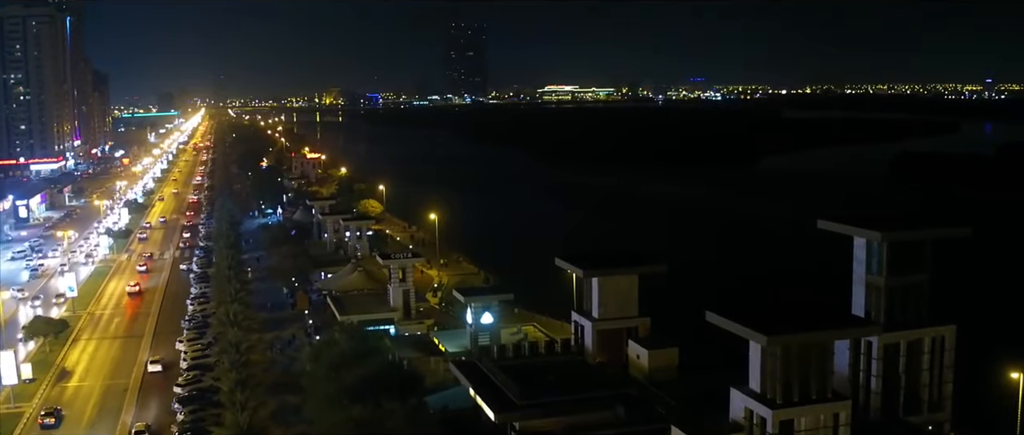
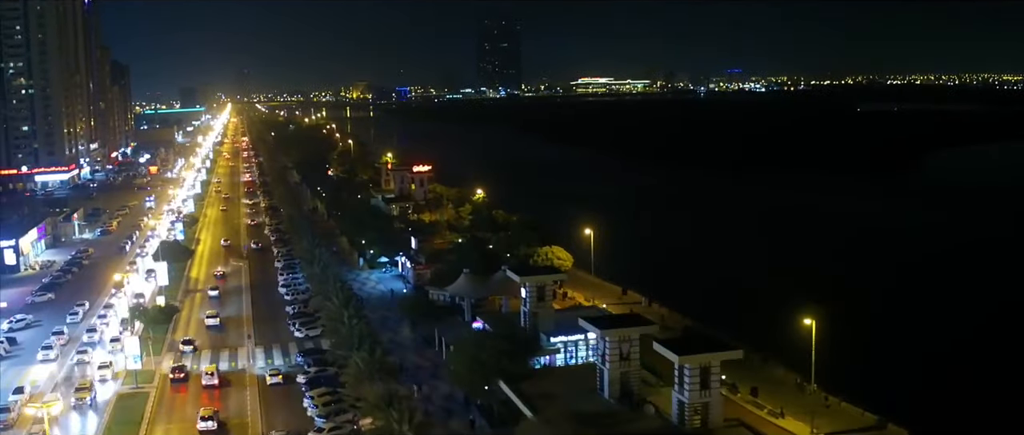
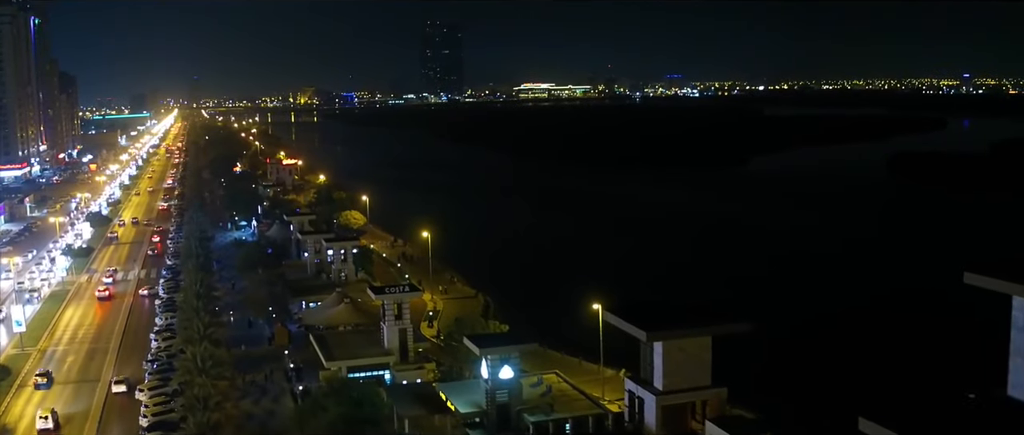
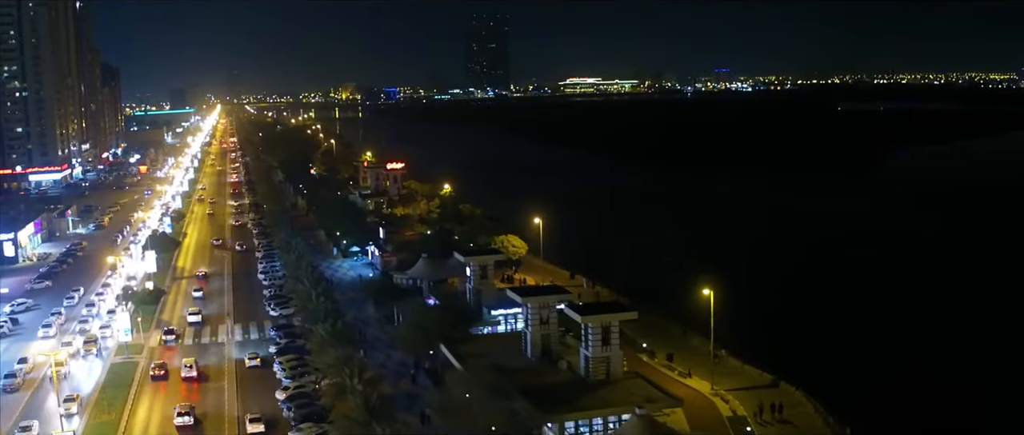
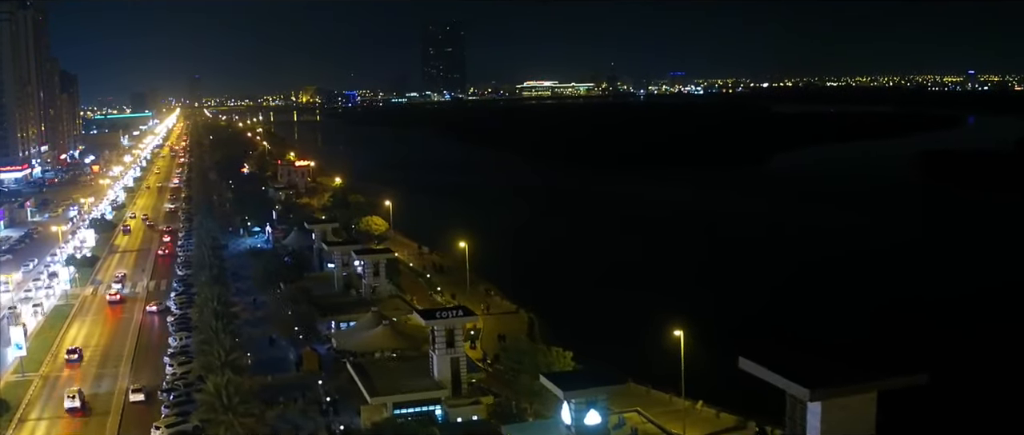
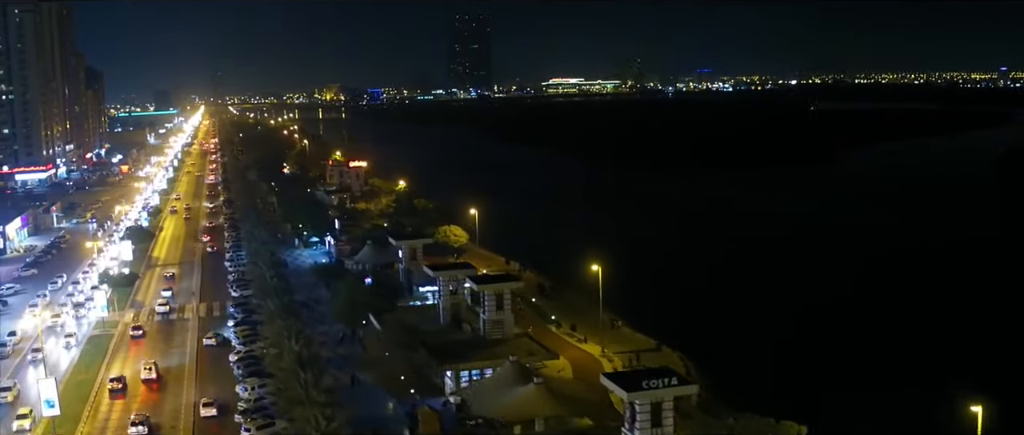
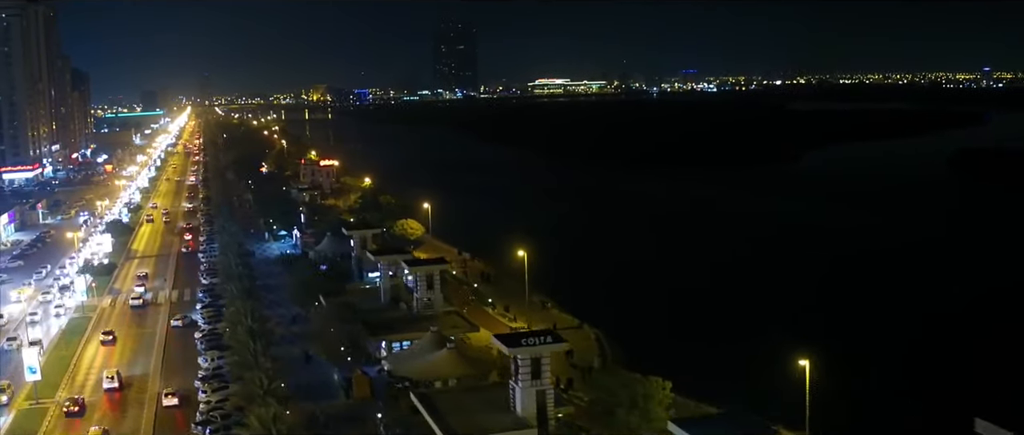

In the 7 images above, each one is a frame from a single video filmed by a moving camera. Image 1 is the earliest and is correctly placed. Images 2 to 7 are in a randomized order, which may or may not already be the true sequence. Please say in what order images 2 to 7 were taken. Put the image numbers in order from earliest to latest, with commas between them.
3, 5, 7, 6, 4, 2
